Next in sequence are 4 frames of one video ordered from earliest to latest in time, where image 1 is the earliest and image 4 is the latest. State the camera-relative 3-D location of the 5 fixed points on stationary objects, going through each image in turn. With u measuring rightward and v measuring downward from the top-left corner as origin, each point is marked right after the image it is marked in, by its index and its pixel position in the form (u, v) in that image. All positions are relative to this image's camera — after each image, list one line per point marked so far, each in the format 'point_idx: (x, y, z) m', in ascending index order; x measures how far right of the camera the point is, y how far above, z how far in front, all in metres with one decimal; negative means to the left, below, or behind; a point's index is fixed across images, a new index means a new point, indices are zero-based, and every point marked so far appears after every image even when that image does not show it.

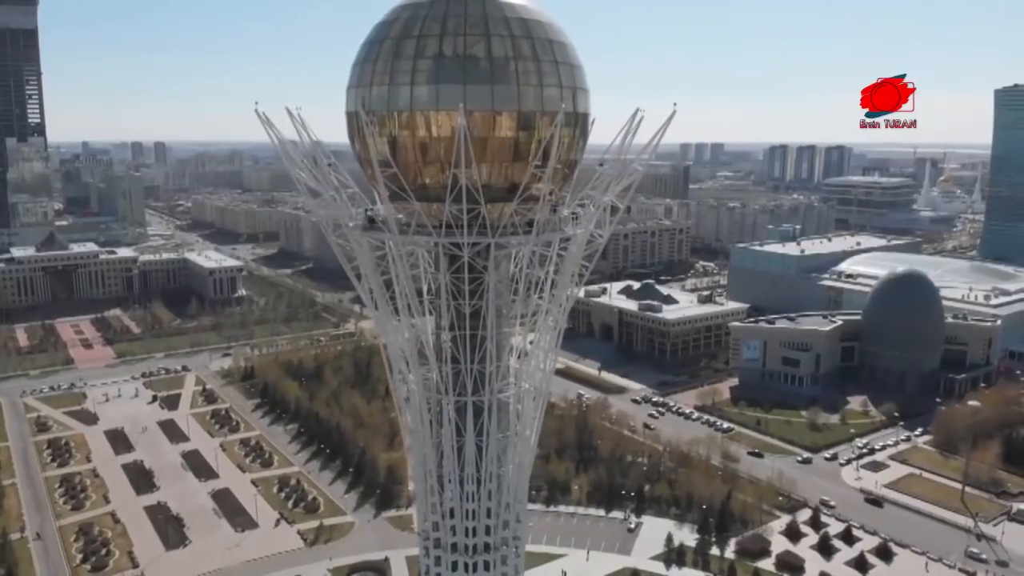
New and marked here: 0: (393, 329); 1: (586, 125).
0: (-1.9, -0.7, +15.3) m
1: (+1.2, +2.8, +15.6) m
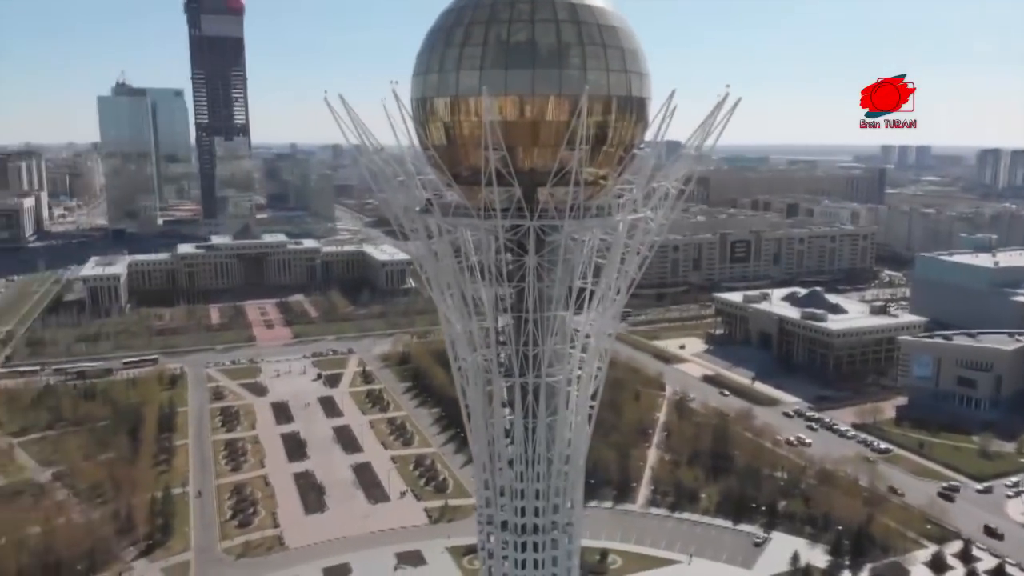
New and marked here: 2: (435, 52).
0: (-1.1, -0.4, +15.8) m
1: (+2.2, +3.0, +15.4) m
2: (-1.3, +3.9, +15.0) m
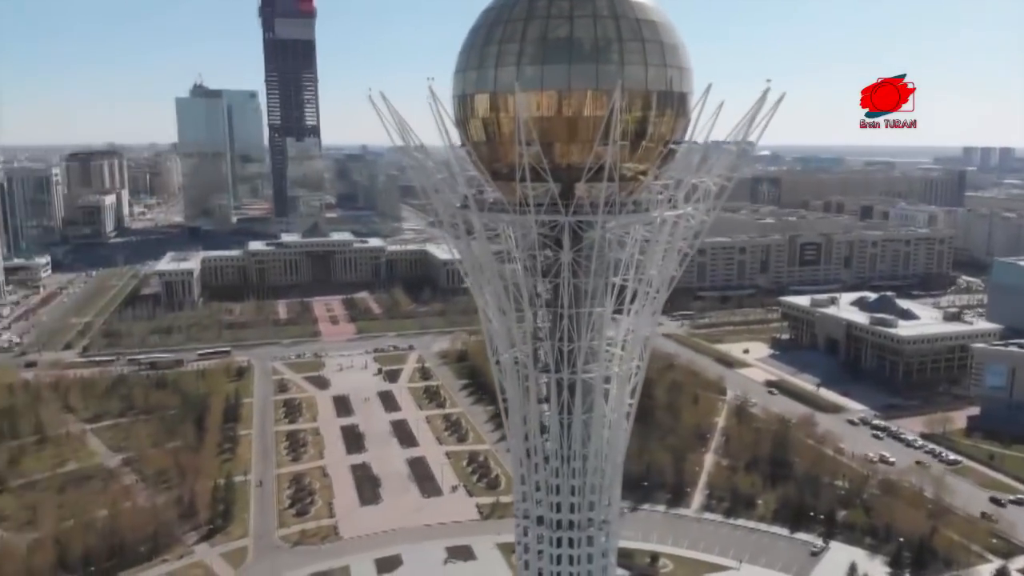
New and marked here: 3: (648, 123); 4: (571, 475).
0: (-0.4, -0.3, +15.9) m
1: (+2.9, +3.1, +15.2) m
2: (-0.6, +4.0, +15.2) m
3: (+2.2, +2.7, +14.8) m
4: (+1.0, -3.3, +16.1) m
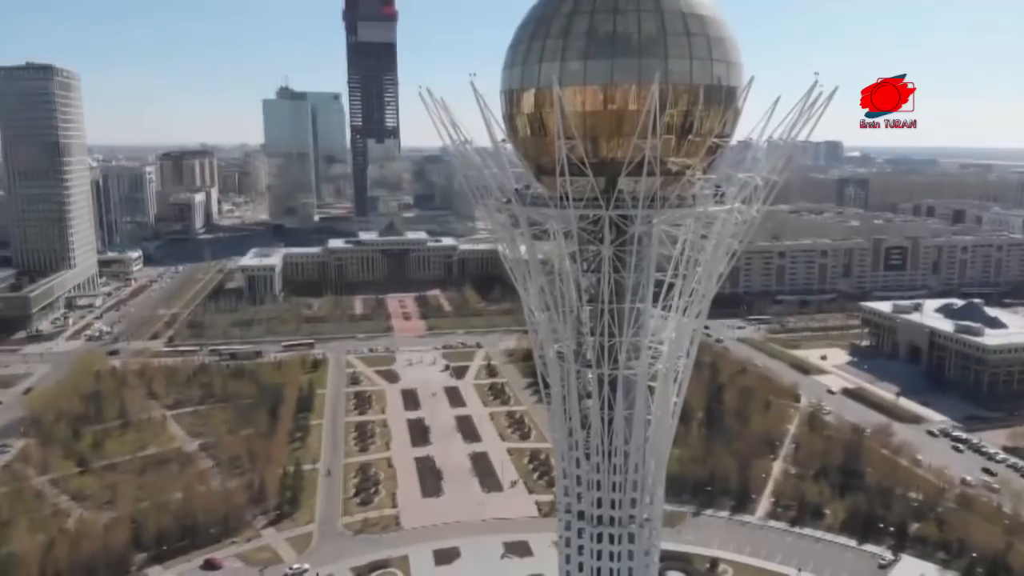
0: (+0.3, -0.2, +16.0) m
1: (+3.6, +3.1, +15.0) m
2: (+0.2, +4.1, +15.3) m
3: (+2.9, +2.7, +14.6) m
4: (+1.8, -3.2, +16.0) m
